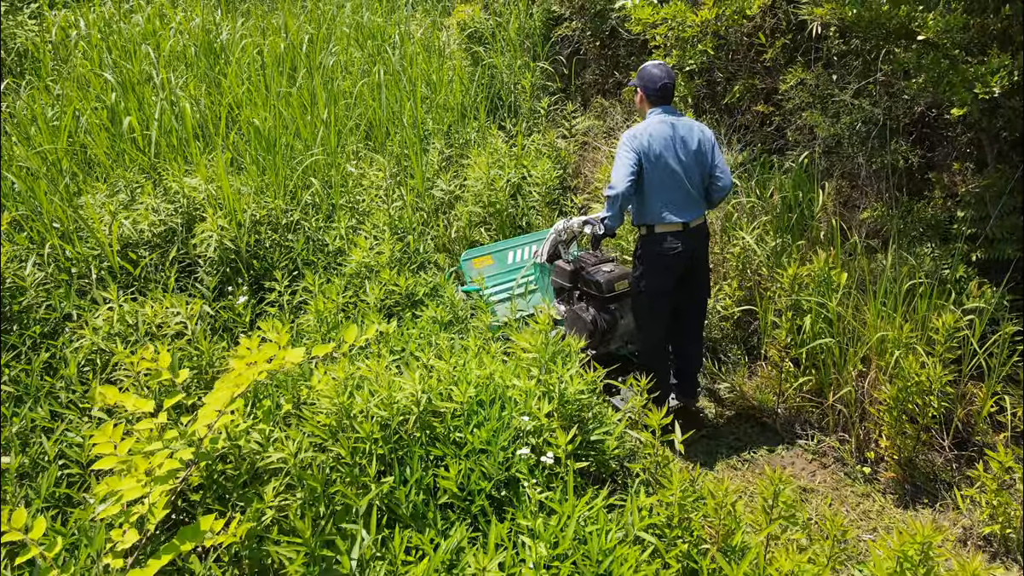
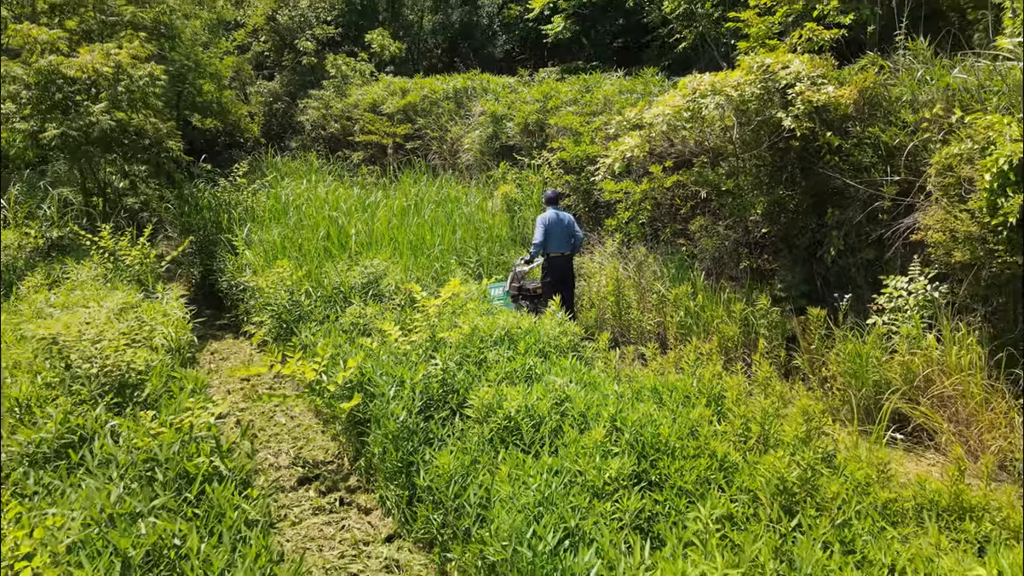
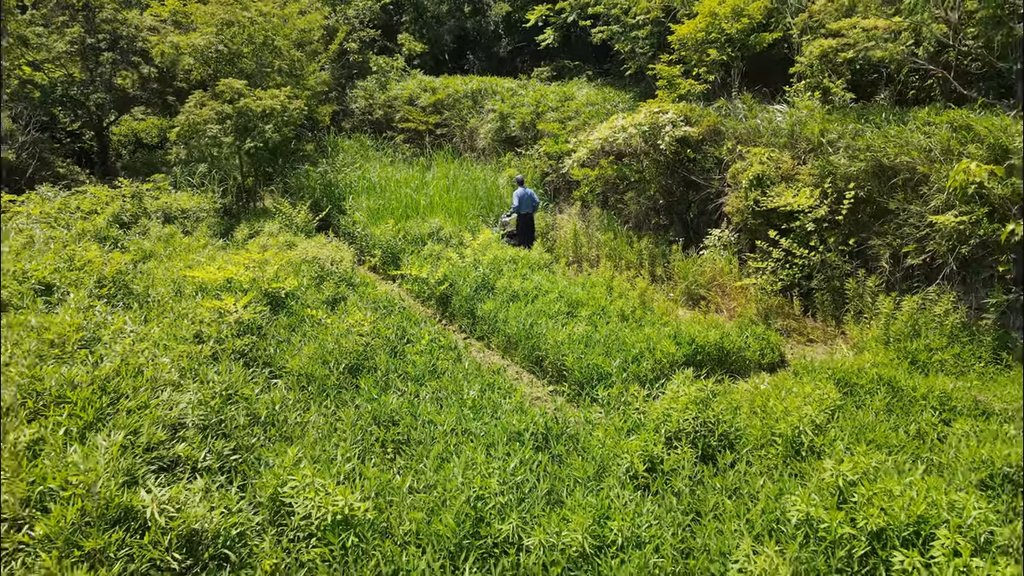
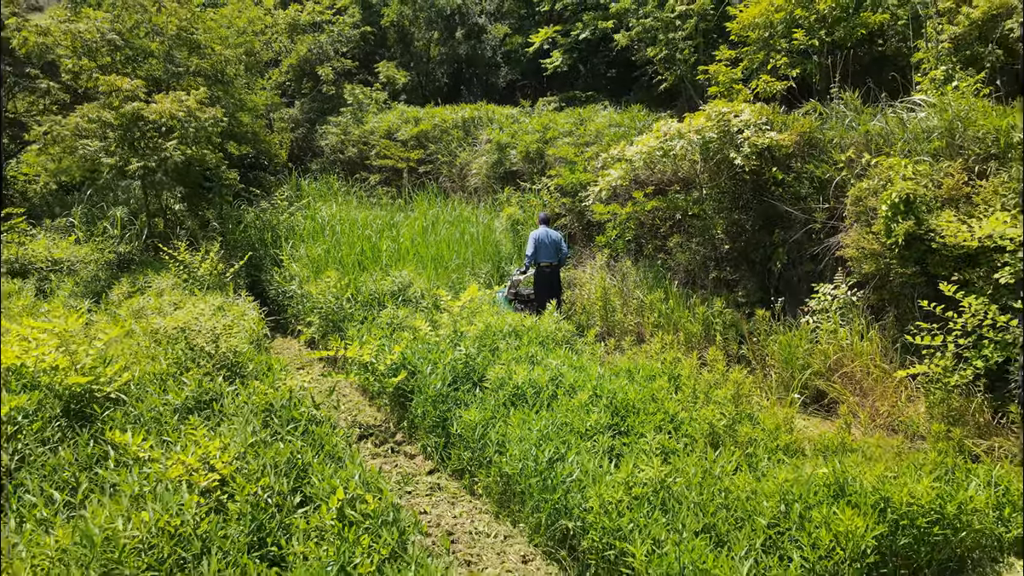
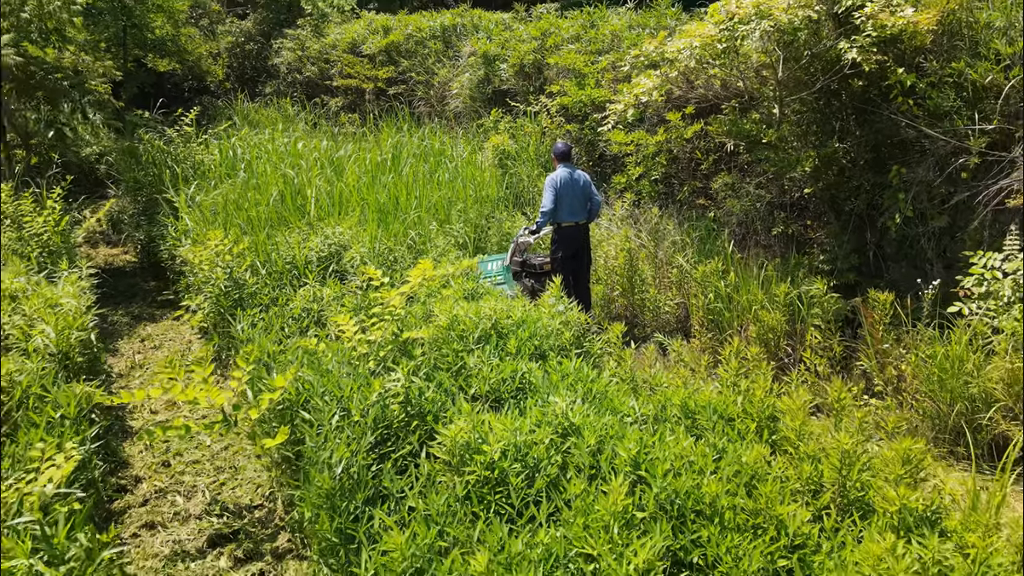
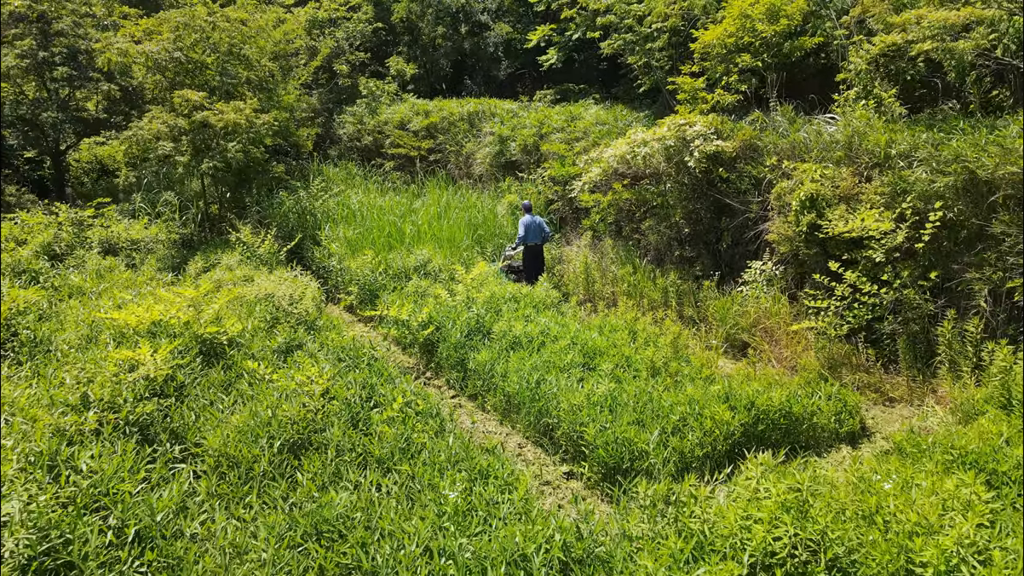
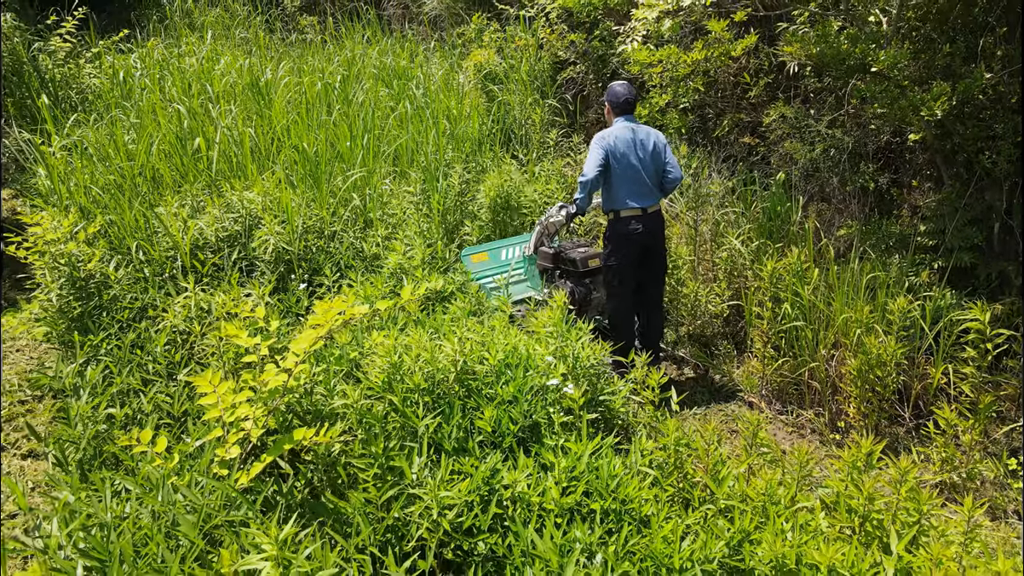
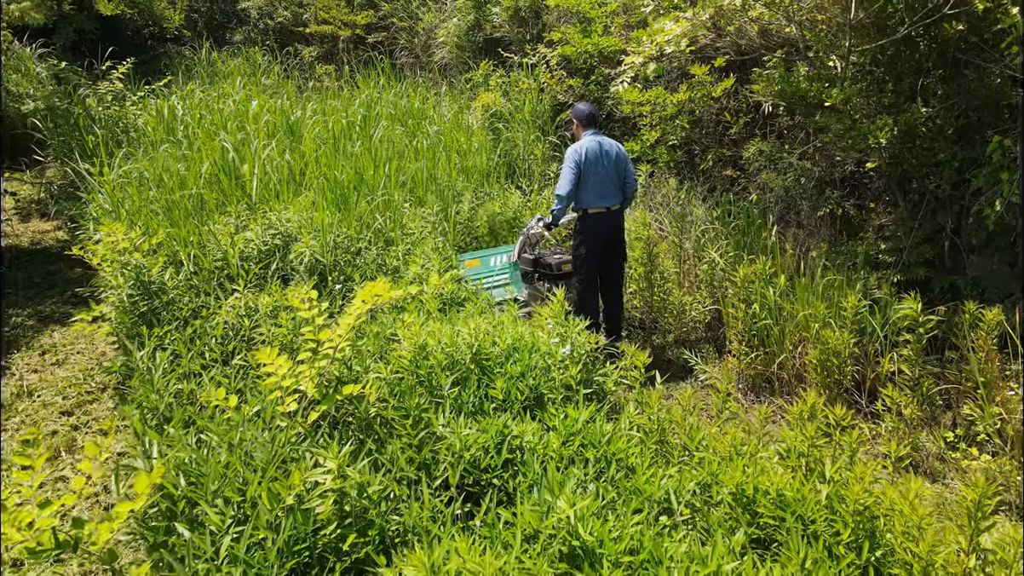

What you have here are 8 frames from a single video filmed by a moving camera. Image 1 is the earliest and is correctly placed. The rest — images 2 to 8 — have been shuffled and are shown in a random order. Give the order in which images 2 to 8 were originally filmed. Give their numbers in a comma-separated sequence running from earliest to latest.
7, 8, 5, 2, 4, 6, 3
